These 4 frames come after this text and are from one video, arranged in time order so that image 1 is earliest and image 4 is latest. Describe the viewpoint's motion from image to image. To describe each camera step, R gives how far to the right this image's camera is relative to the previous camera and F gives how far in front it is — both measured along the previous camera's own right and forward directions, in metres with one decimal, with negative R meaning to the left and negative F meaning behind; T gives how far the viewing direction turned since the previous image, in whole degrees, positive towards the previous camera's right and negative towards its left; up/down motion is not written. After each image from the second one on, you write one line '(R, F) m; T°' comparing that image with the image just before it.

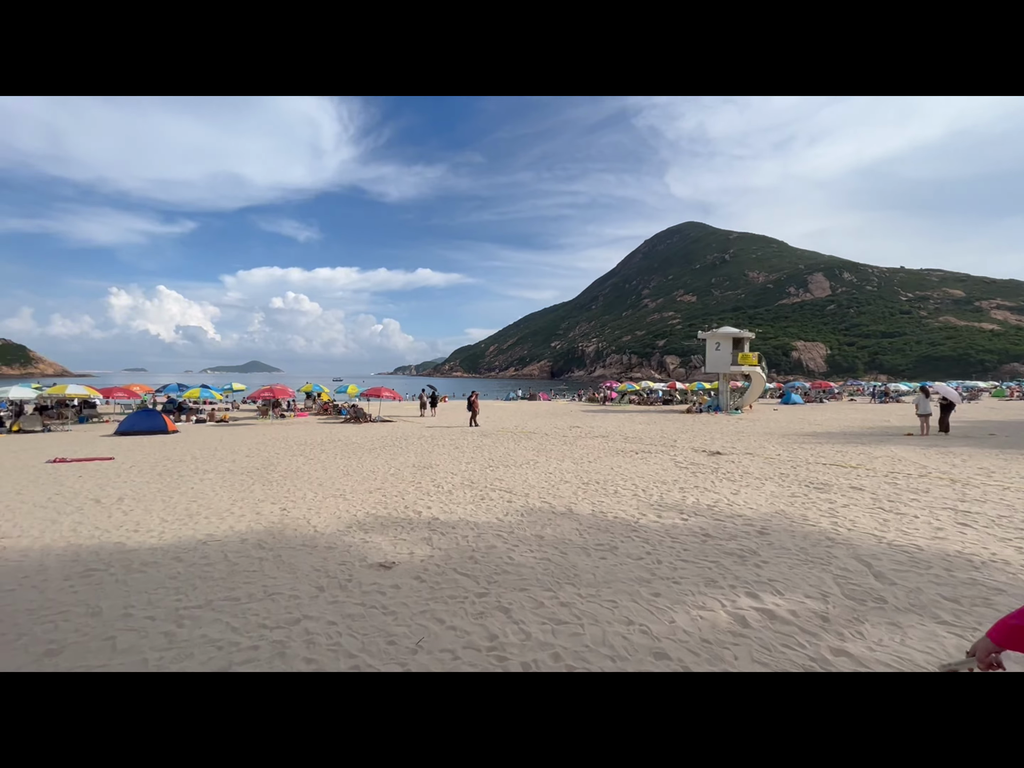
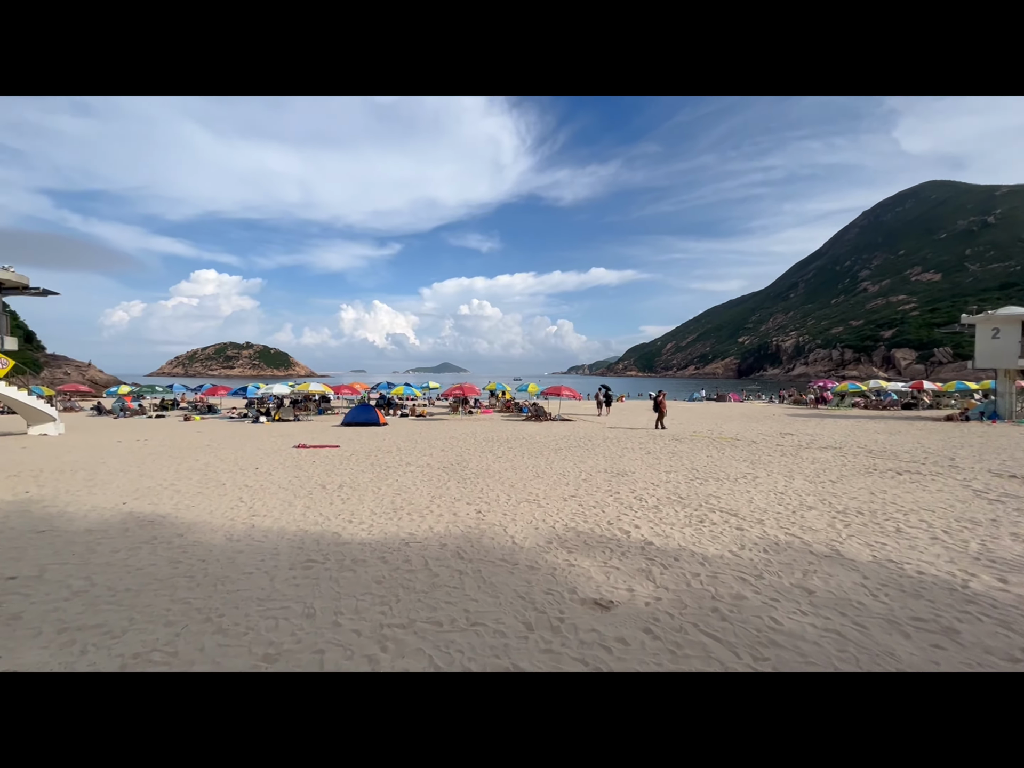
(-0.5, +0.8) m; -21°
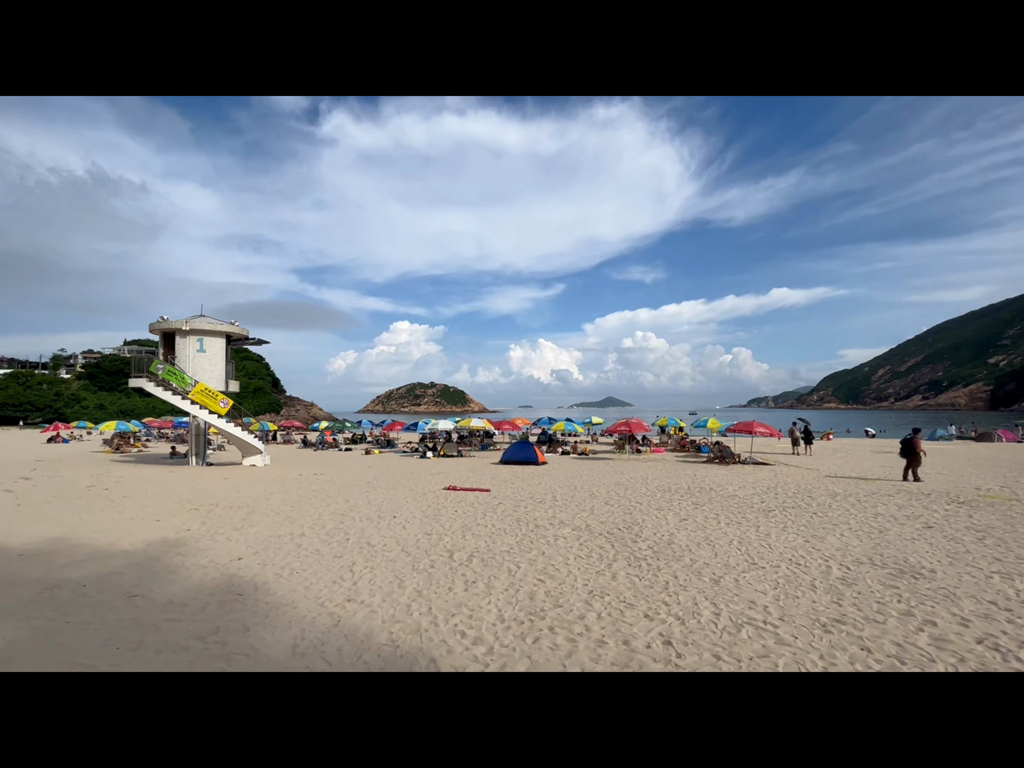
(-0.3, +2.1) m; -20°
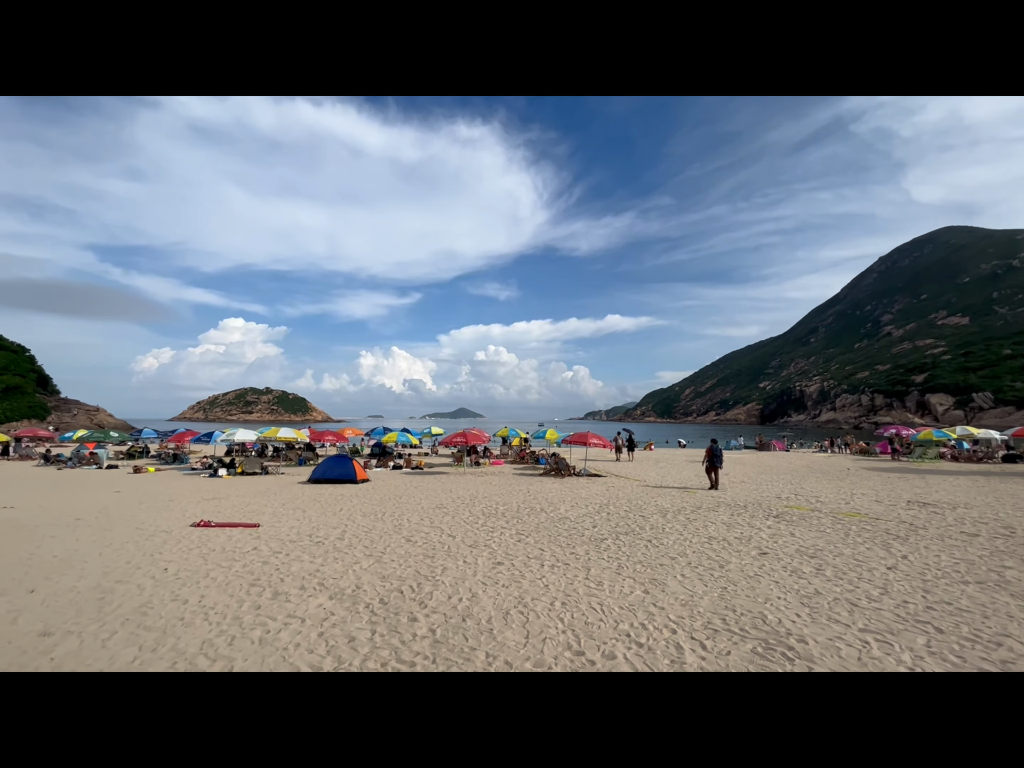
(+1.1, +2.1) m; +18°
